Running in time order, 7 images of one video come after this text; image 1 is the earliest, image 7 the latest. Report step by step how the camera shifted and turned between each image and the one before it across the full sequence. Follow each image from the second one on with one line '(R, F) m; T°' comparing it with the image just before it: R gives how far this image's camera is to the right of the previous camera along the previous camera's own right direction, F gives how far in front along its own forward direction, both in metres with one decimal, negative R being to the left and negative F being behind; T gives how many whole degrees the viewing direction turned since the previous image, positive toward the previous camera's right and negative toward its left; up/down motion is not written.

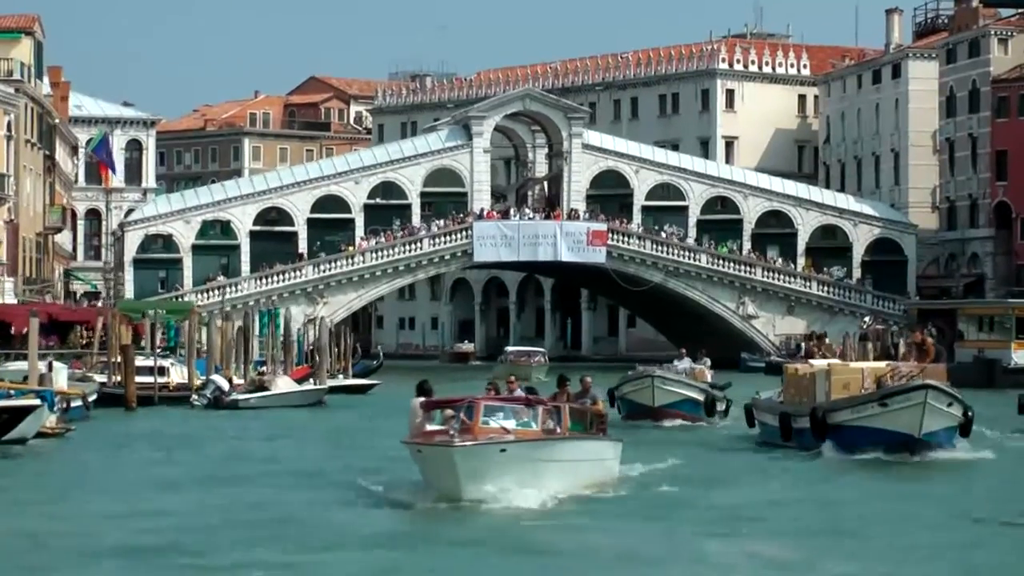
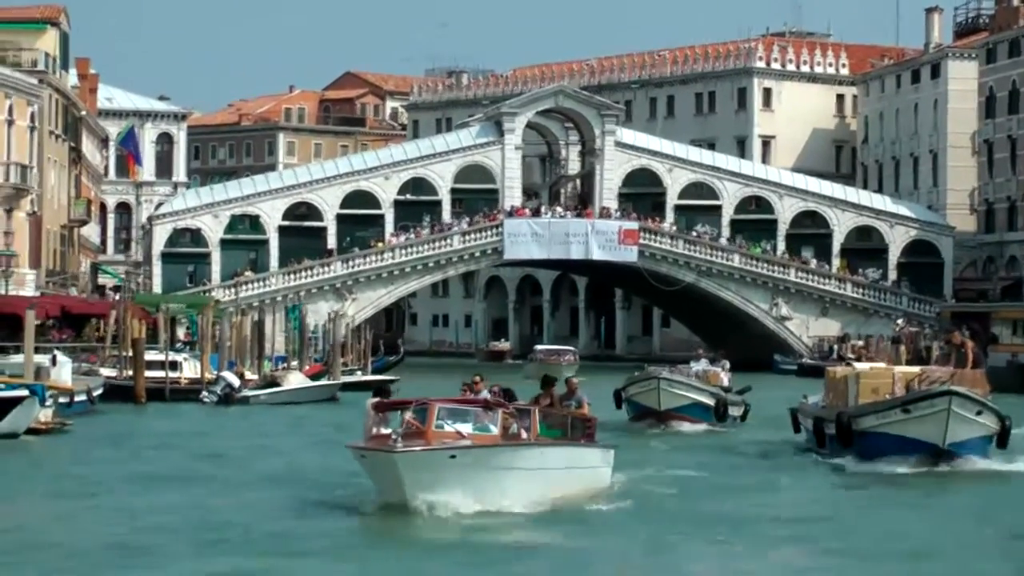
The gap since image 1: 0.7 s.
(+0.4, +0.9) m; -1°
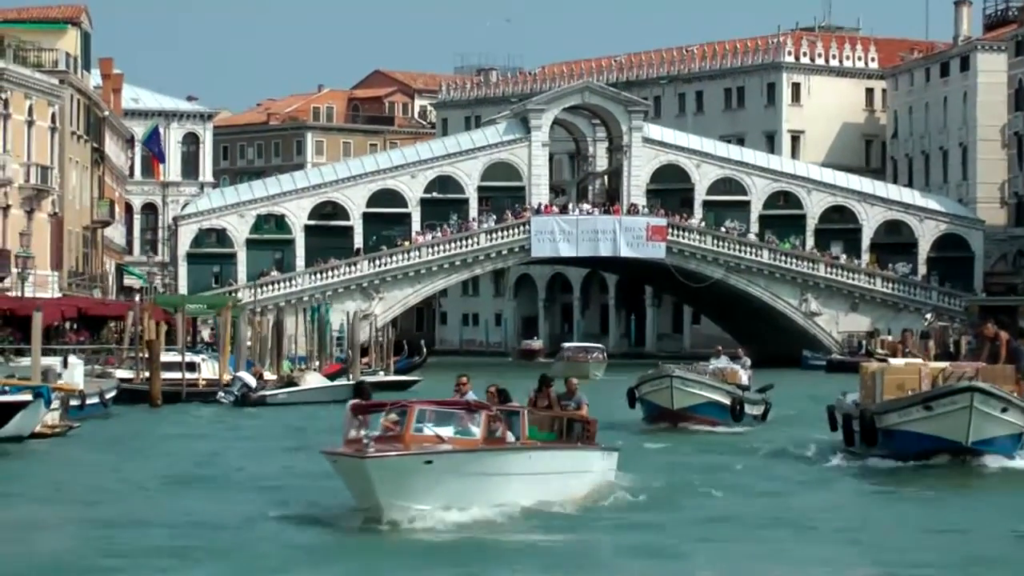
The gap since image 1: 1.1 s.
(+0.3, +0.5) m; -1°
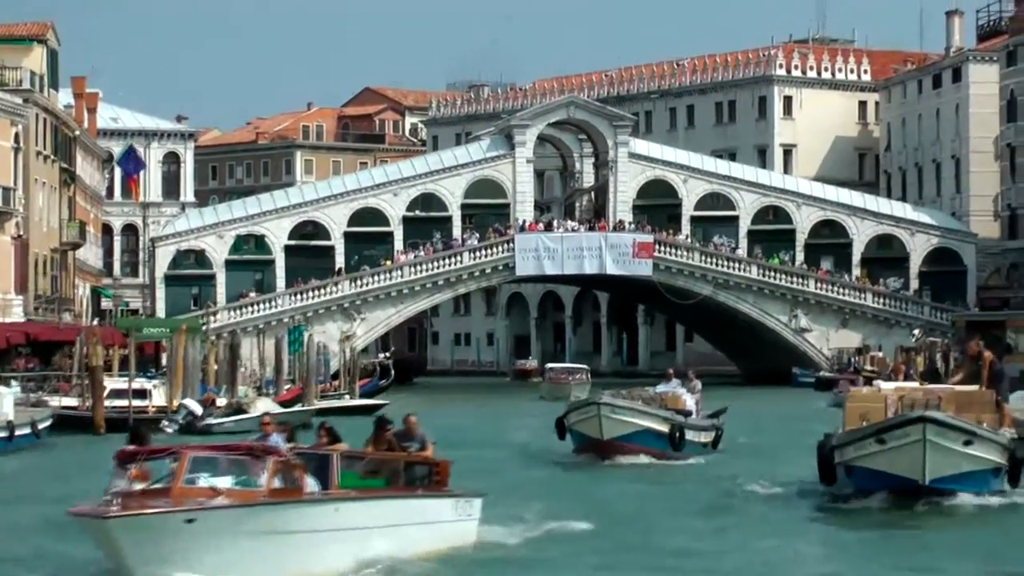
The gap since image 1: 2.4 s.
(+0.9, +1.5) m; 0°
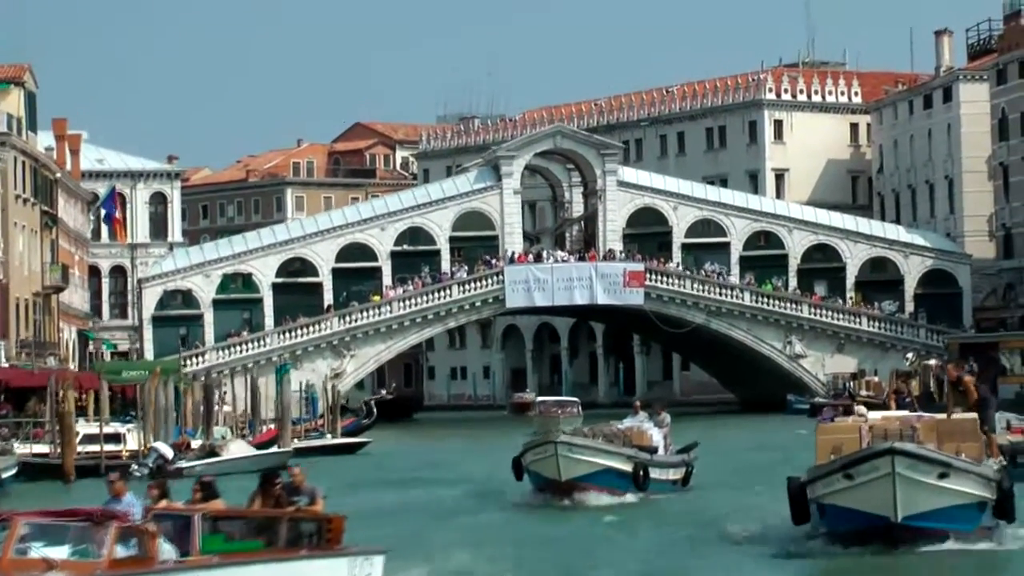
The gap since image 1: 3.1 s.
(+0.5, +0.8) m; 0°
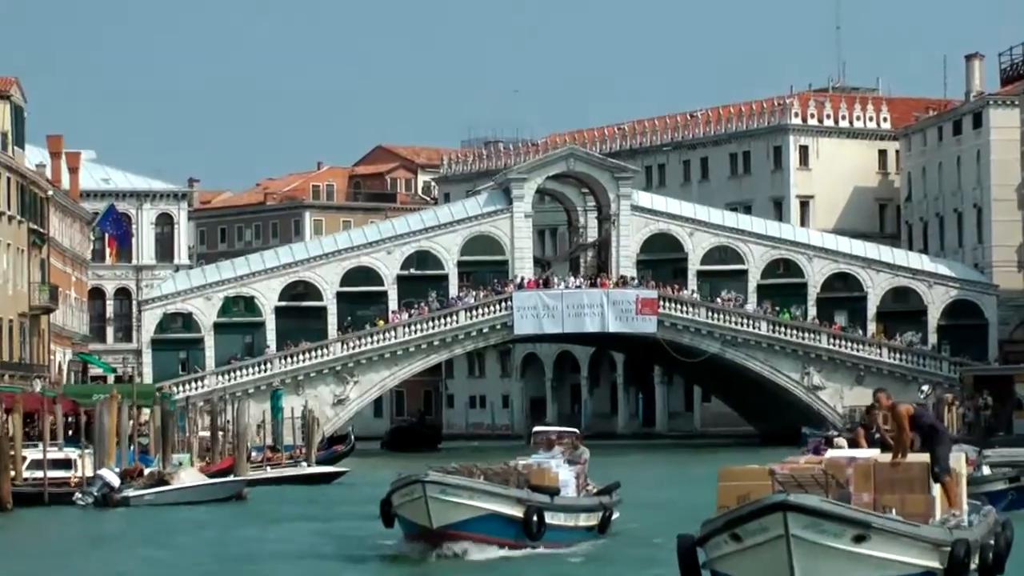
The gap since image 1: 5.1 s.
(+1.2, +2.4) m; -1°
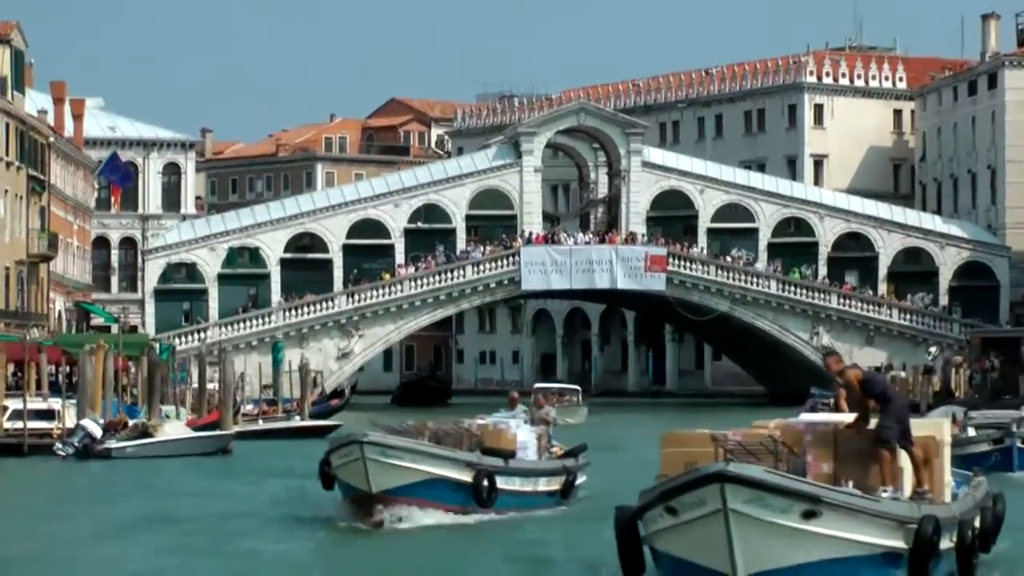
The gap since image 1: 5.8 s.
(+0.4, +0.8) m; 0°
